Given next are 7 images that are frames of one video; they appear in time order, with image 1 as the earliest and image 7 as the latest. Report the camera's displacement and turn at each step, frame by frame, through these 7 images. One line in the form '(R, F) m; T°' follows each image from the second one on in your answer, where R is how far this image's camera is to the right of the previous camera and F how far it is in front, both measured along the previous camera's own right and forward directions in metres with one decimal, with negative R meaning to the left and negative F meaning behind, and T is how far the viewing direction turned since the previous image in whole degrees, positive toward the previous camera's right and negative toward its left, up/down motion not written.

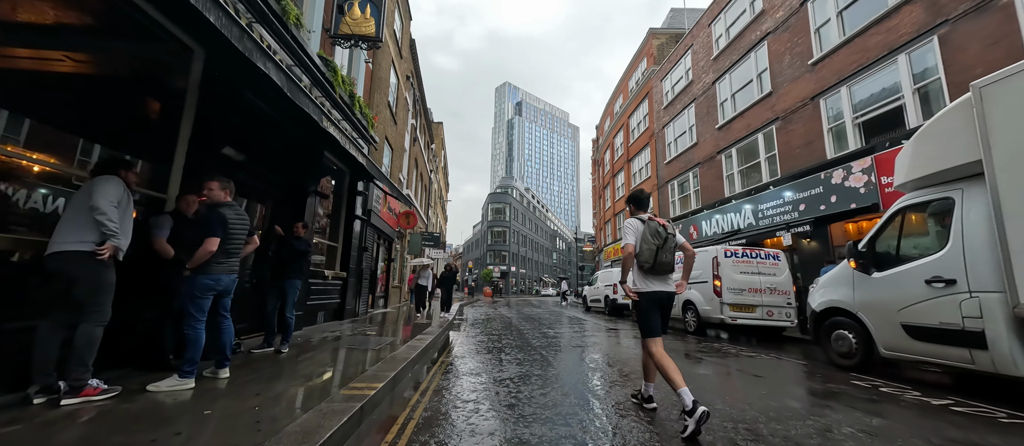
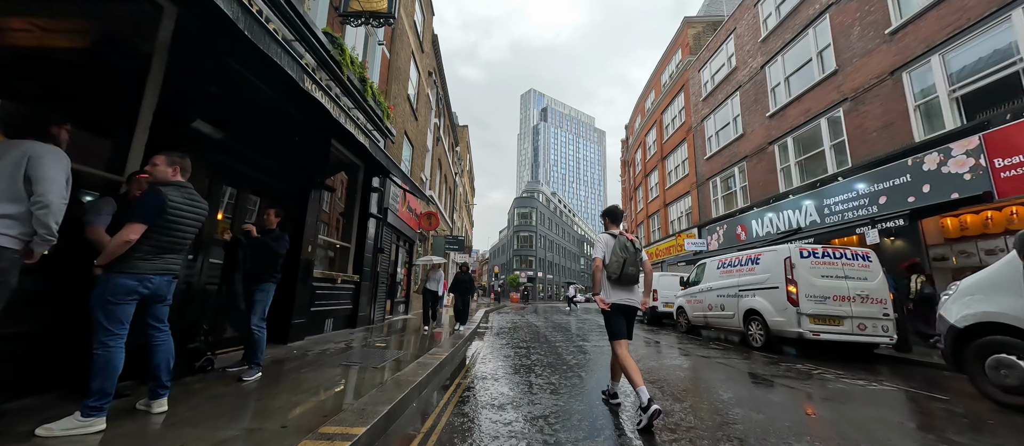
(-0.1, +0.9) m; -4°
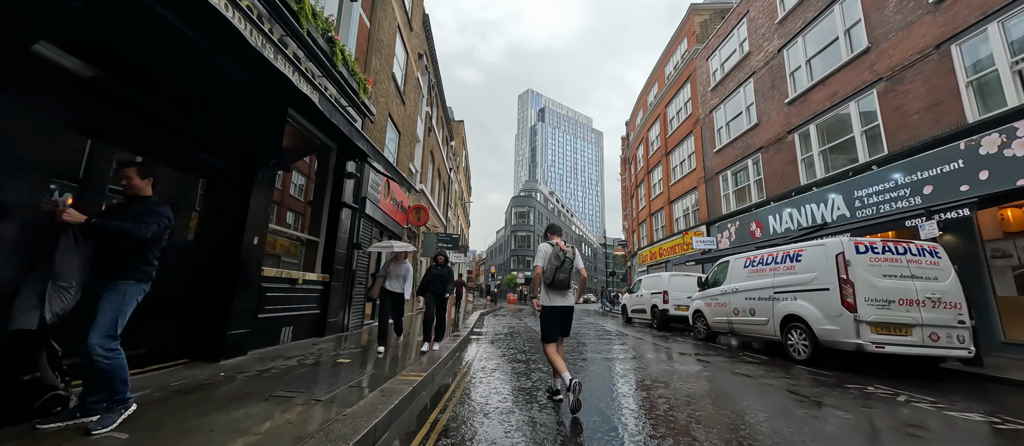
(0.0, +1.1) m; +1°
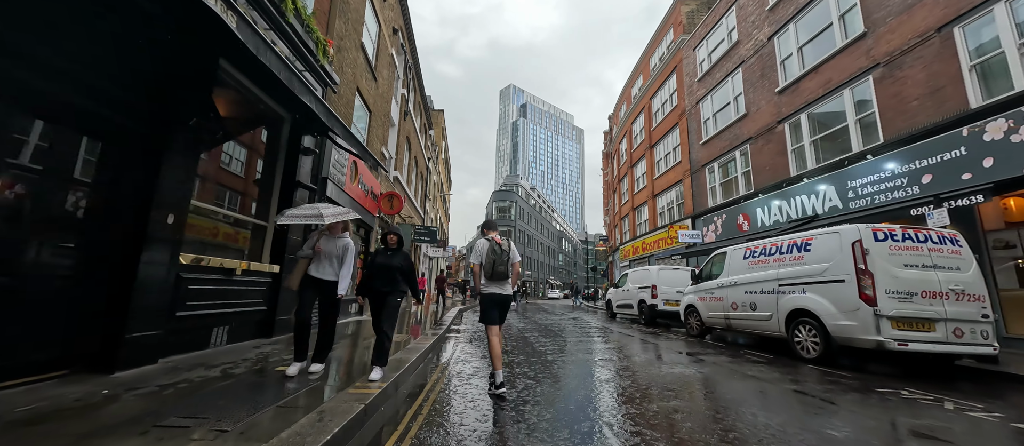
(0.0, +0.8) m; +3°
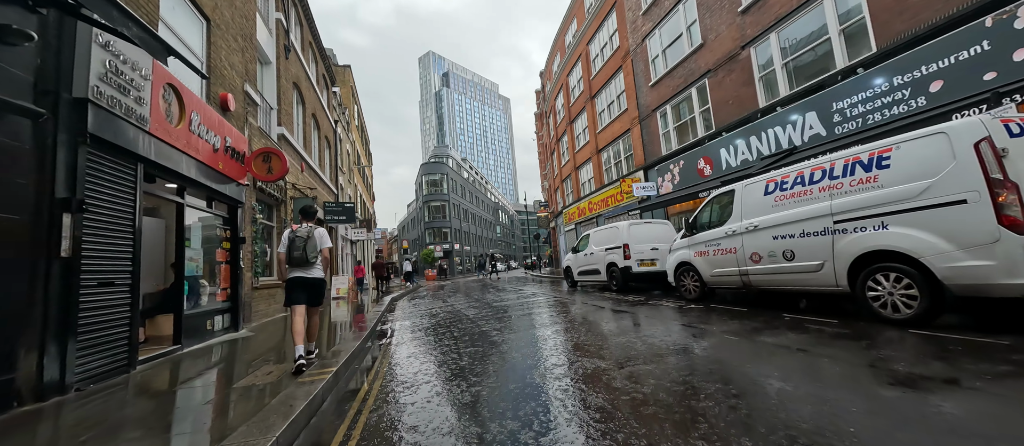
(-0.1, +2.4) m; +11°
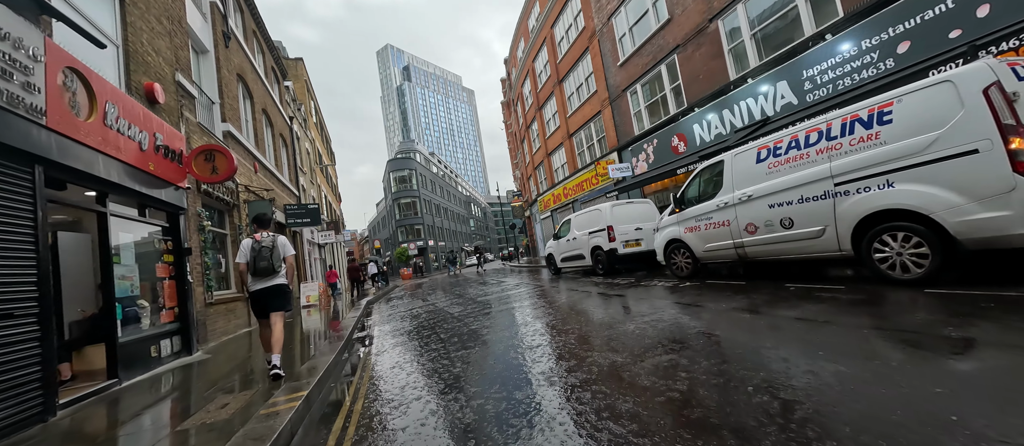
(-0.2, +0.4) m; +4°
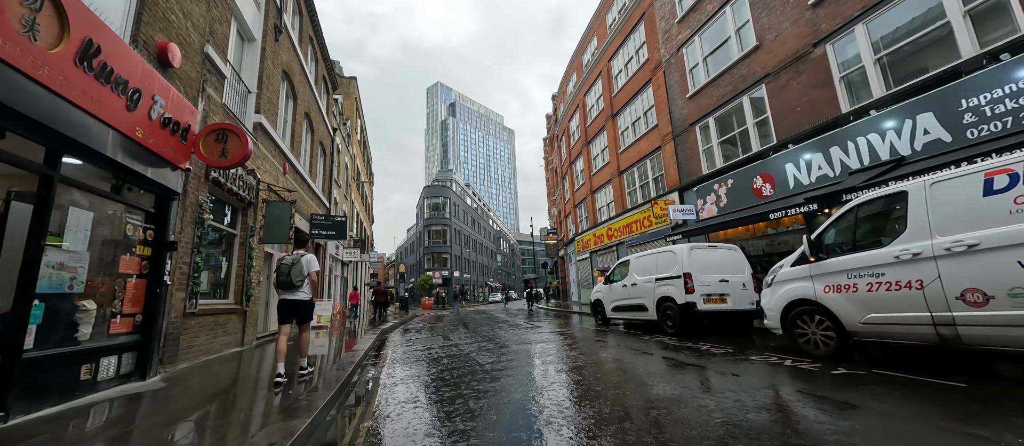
(-0.5, +1.5) m; -5°
